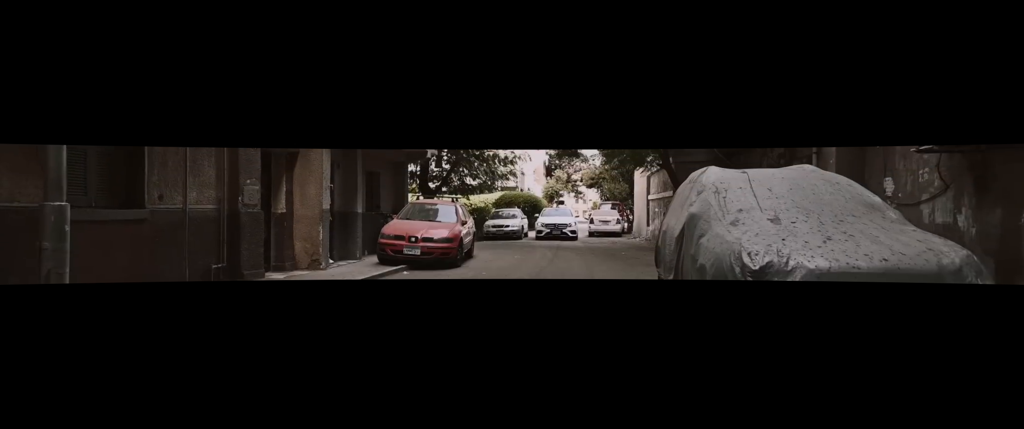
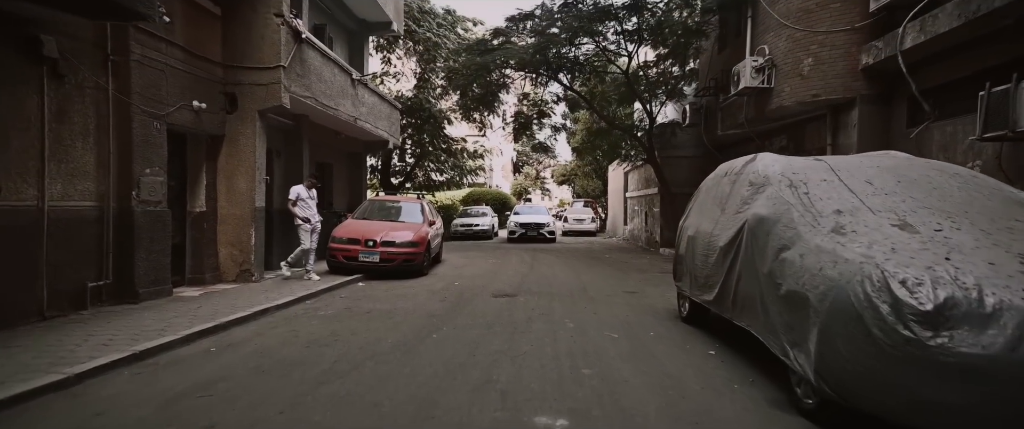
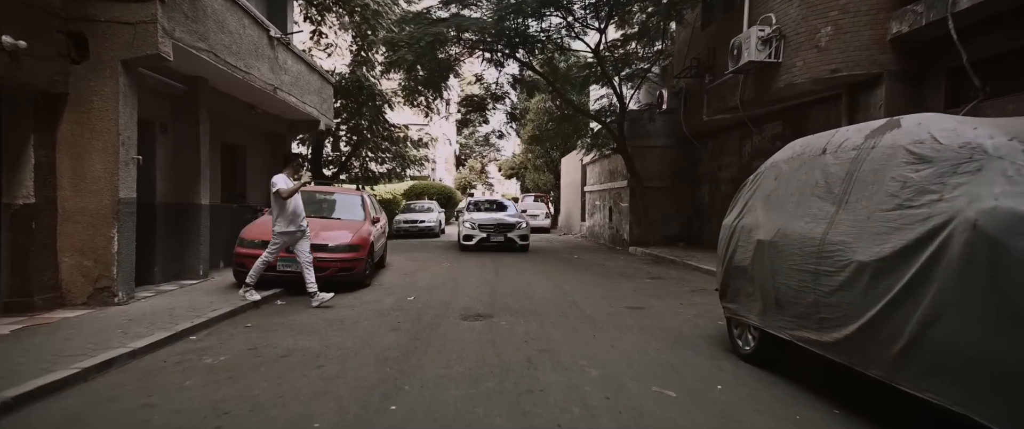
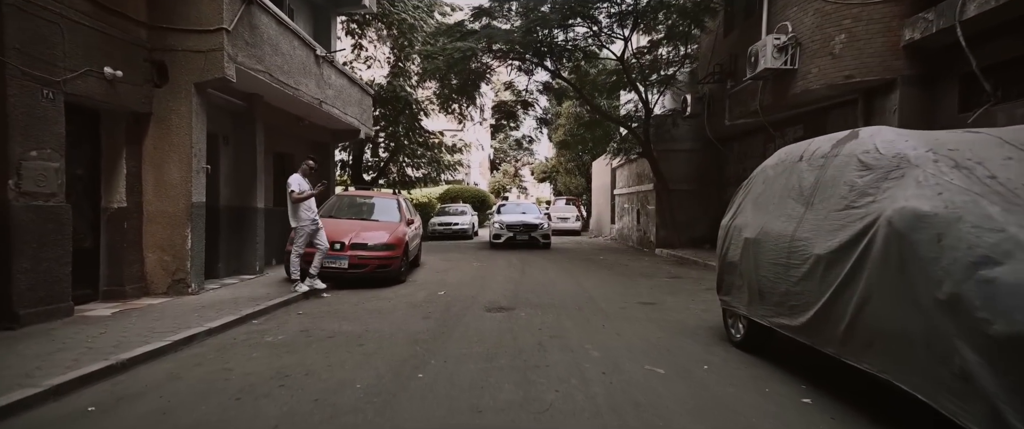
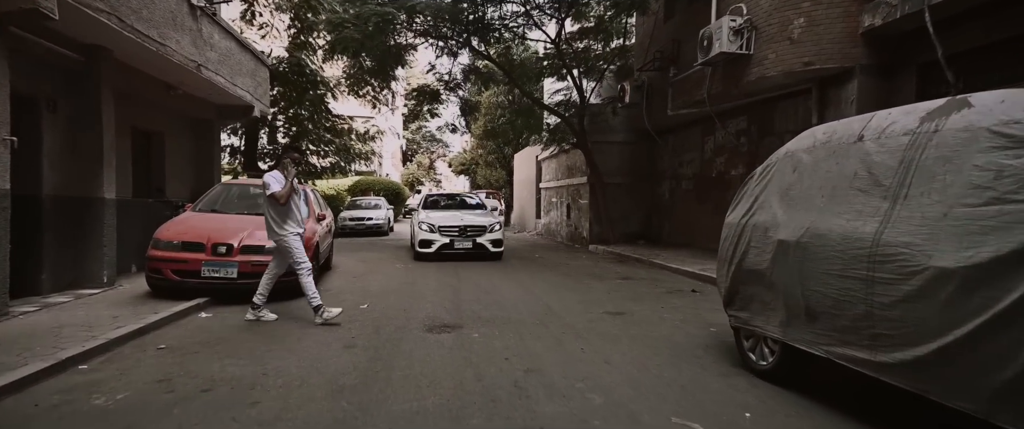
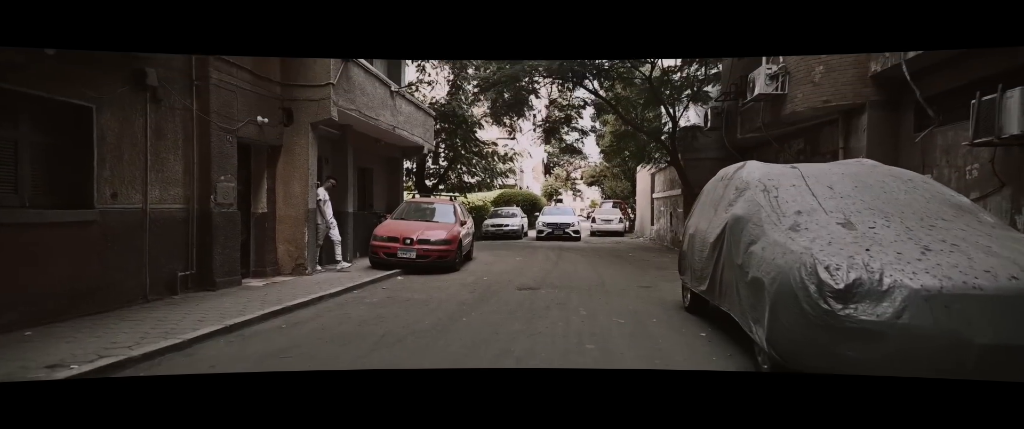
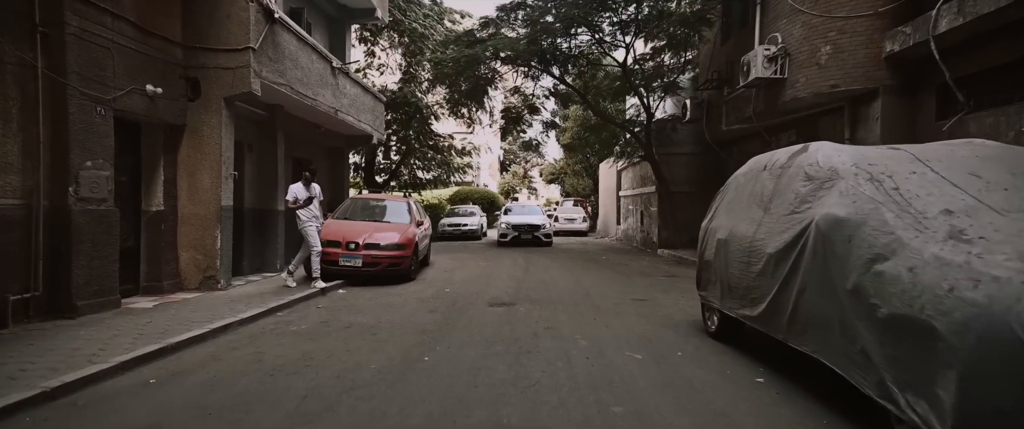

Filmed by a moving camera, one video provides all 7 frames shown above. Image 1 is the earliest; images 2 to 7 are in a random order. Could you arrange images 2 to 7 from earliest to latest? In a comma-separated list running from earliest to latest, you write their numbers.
6, 2, 7, 4, 3, 5
